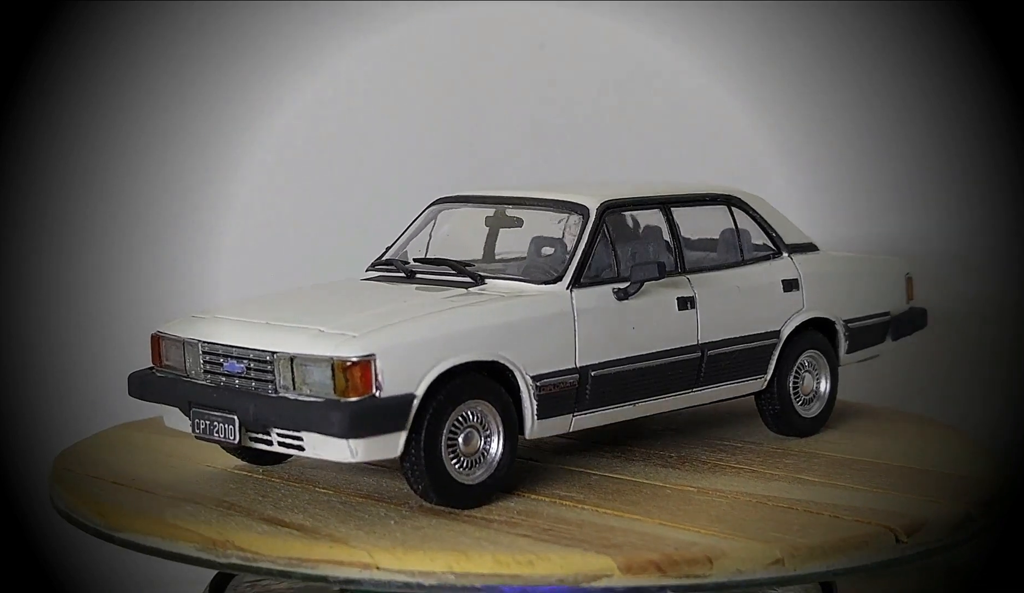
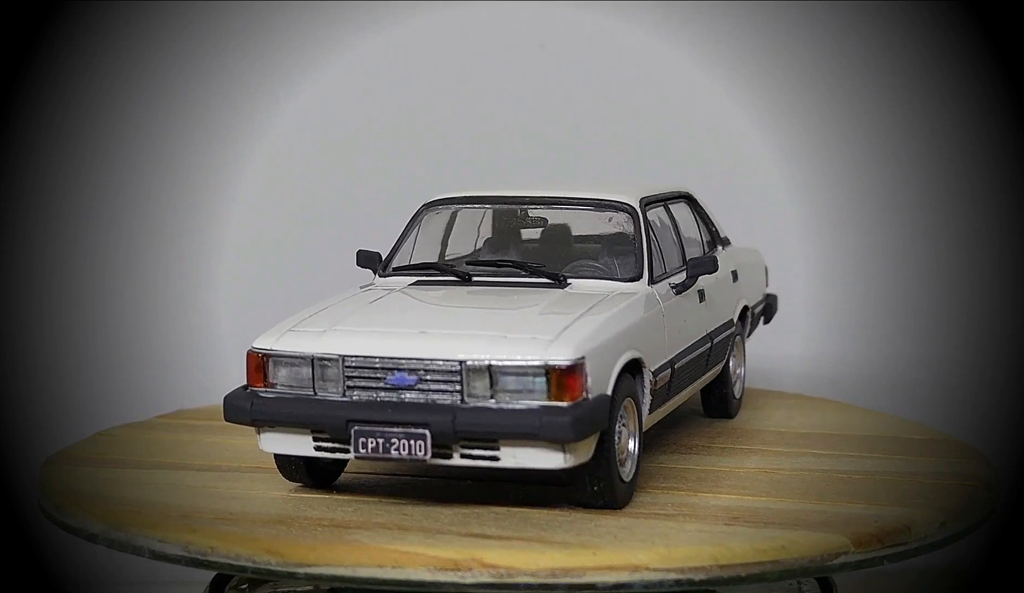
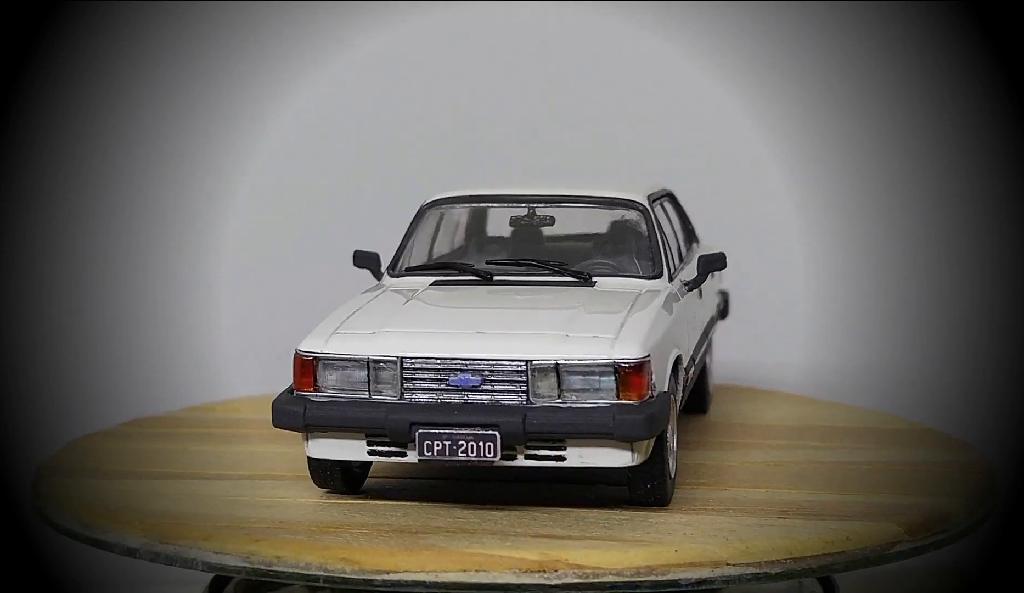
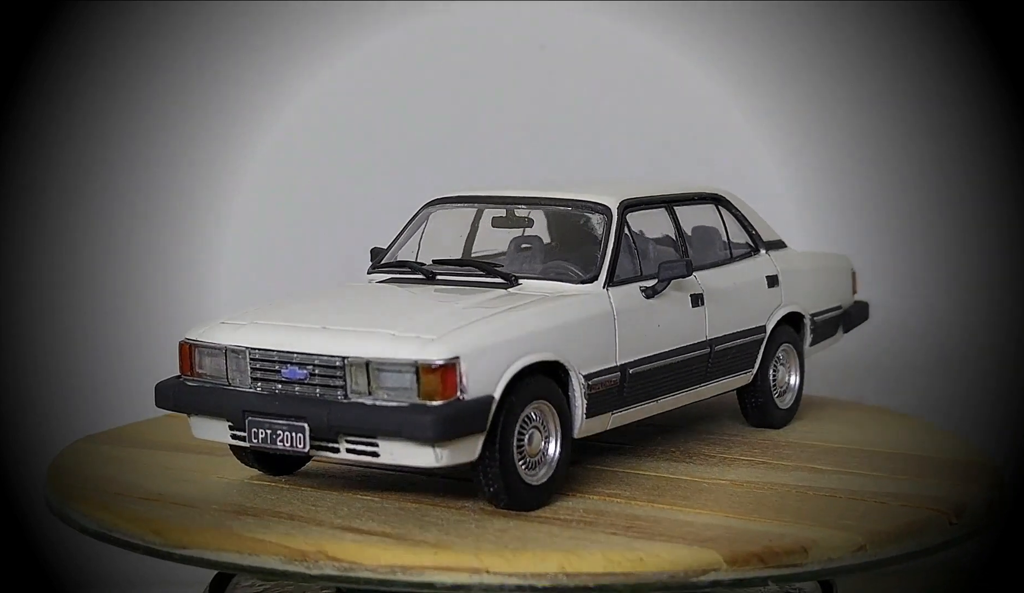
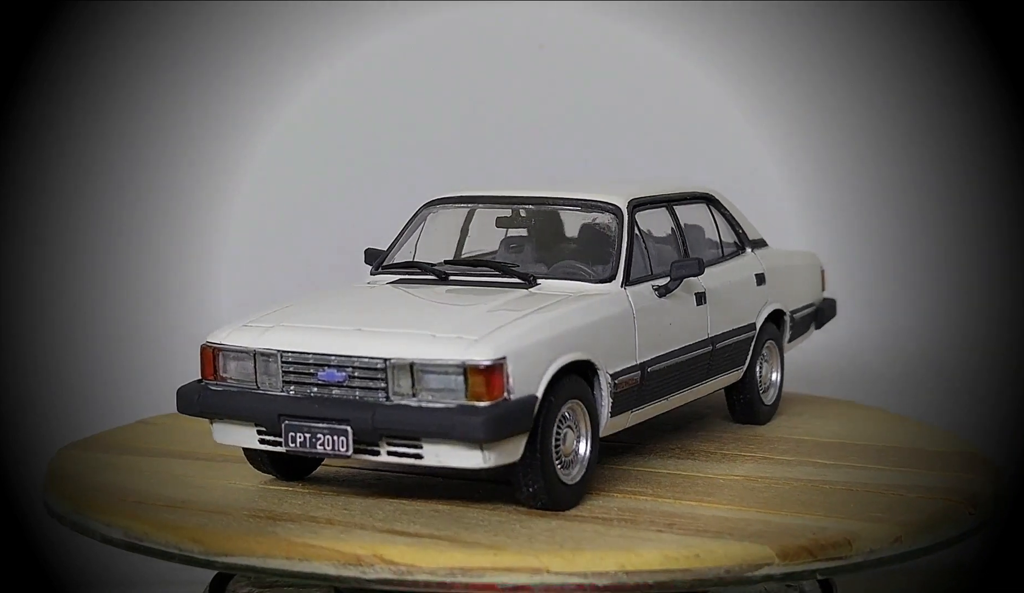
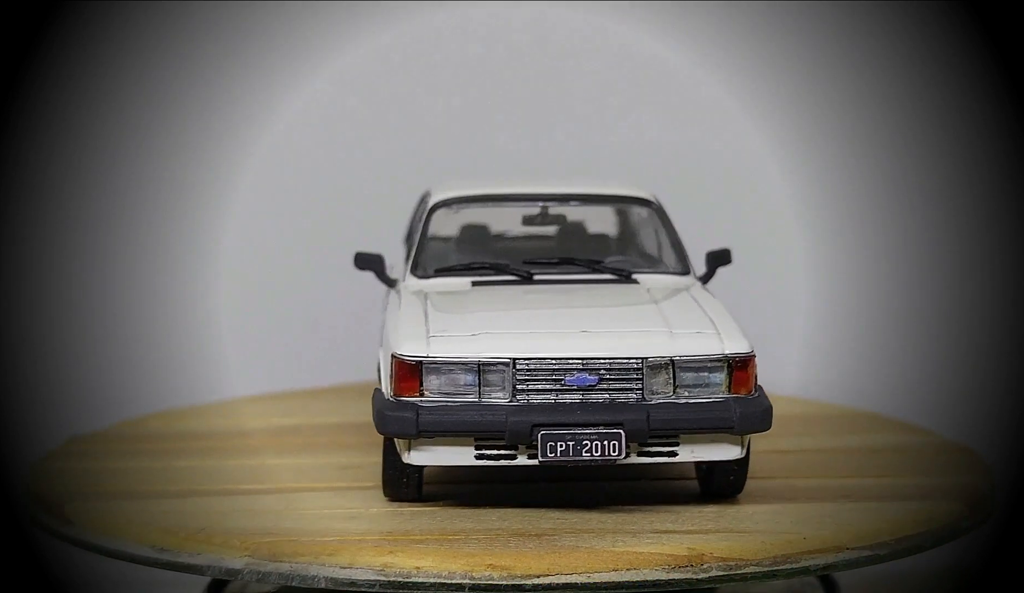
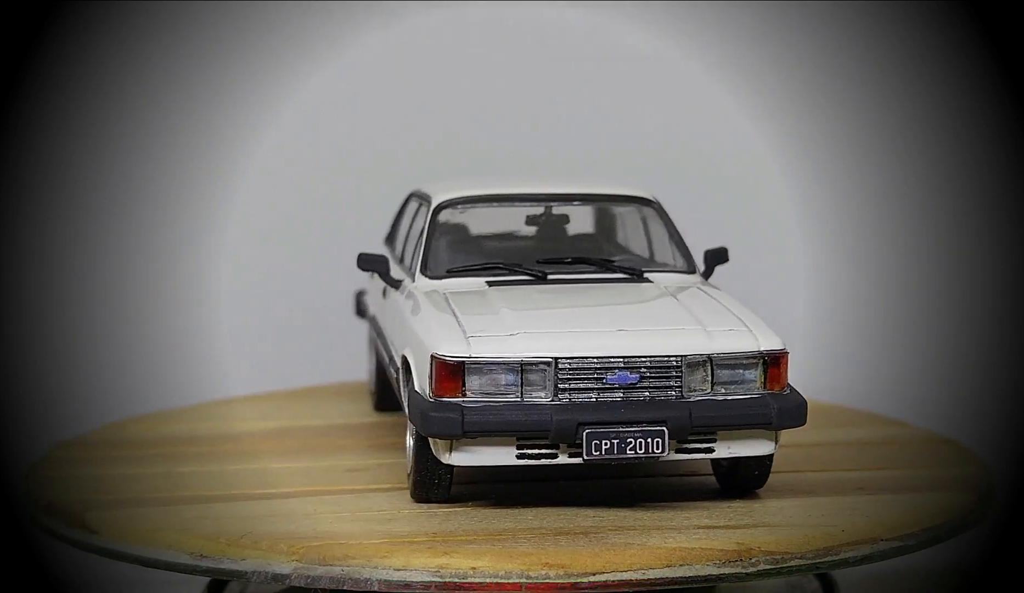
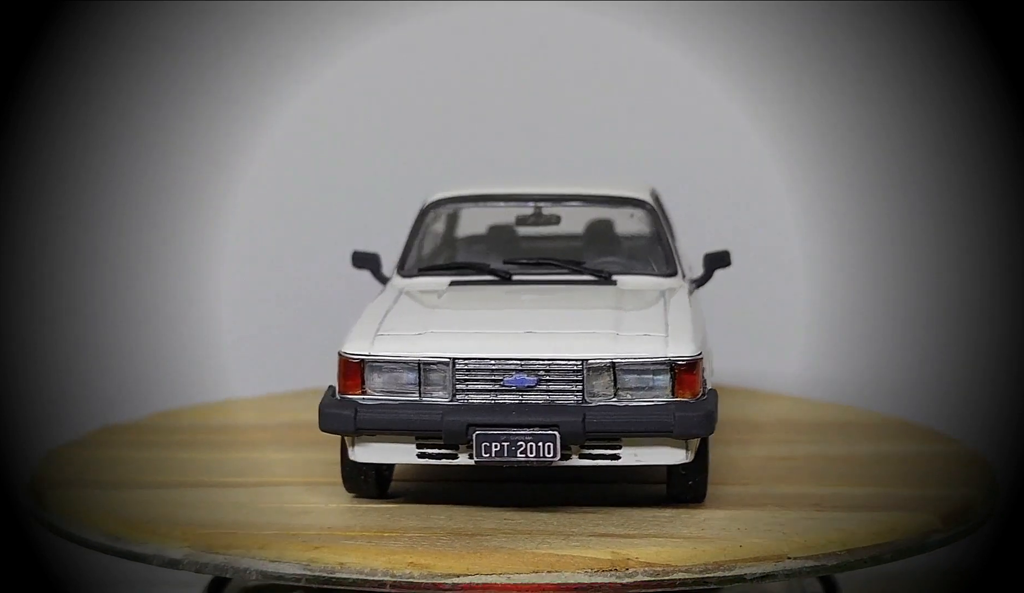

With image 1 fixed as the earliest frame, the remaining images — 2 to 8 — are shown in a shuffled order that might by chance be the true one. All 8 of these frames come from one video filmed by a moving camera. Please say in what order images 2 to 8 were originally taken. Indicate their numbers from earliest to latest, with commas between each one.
4, 5, 2, 3, 8, 6, 7
